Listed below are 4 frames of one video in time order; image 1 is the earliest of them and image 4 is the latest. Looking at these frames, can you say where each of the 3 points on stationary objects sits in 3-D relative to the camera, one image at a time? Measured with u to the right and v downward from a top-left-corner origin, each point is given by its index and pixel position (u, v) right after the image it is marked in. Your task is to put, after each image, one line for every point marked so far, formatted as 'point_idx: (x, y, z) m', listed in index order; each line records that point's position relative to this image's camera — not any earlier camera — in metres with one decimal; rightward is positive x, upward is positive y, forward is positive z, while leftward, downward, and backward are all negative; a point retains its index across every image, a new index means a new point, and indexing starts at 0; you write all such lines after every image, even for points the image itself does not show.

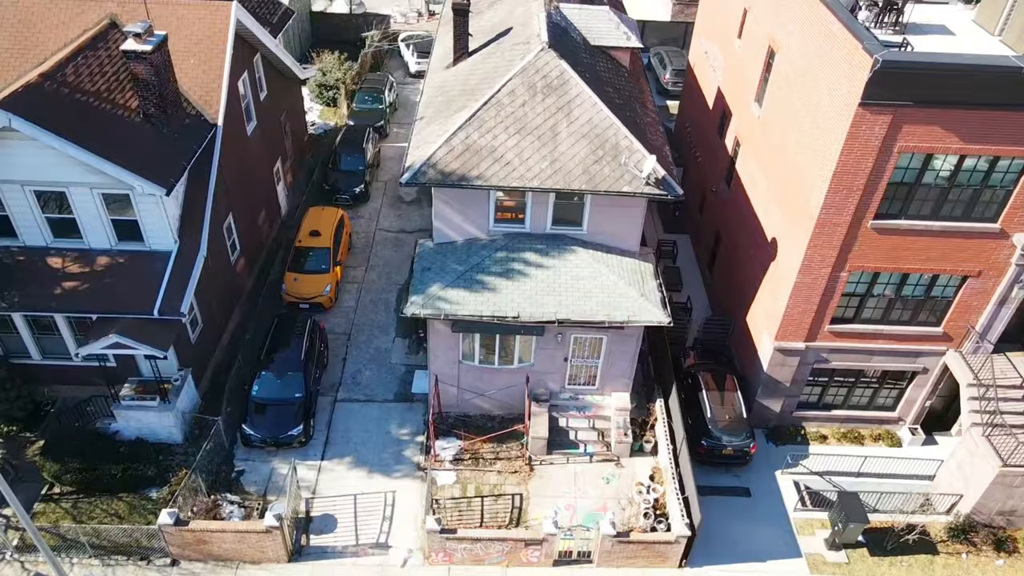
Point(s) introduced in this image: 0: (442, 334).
0: (-1.8, -1.2, +19.3) m
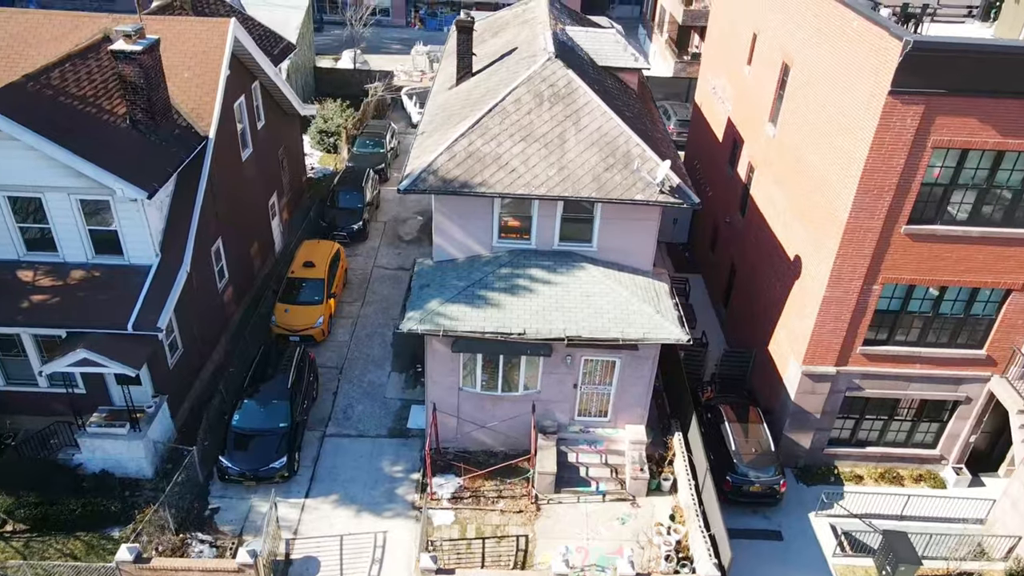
0: (-1.7, -1.6, +17.8) m
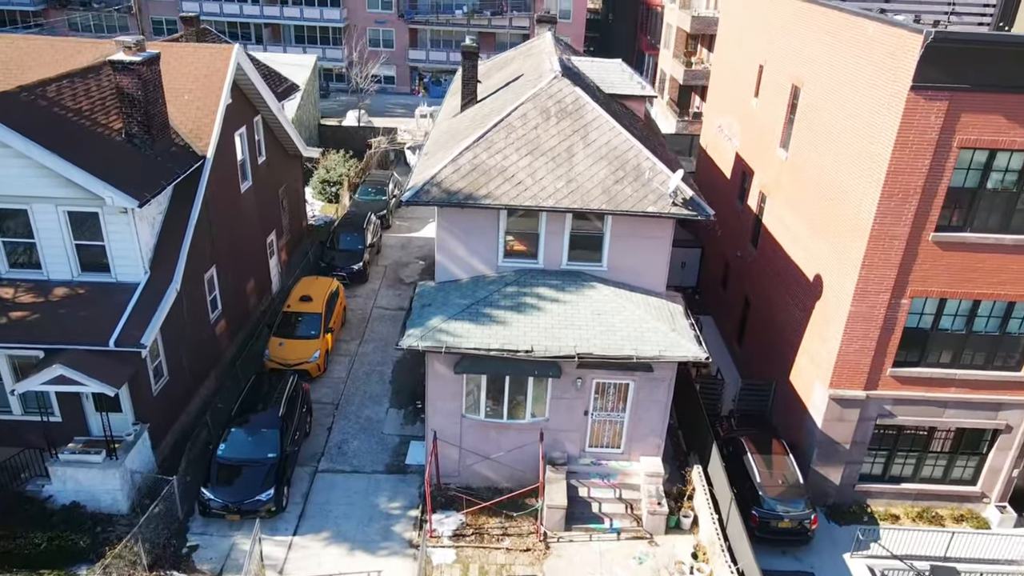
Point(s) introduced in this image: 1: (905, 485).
0: (-1.5, -2.0, +16.6) m
1: (+9.4, -4.7, +17.9) m
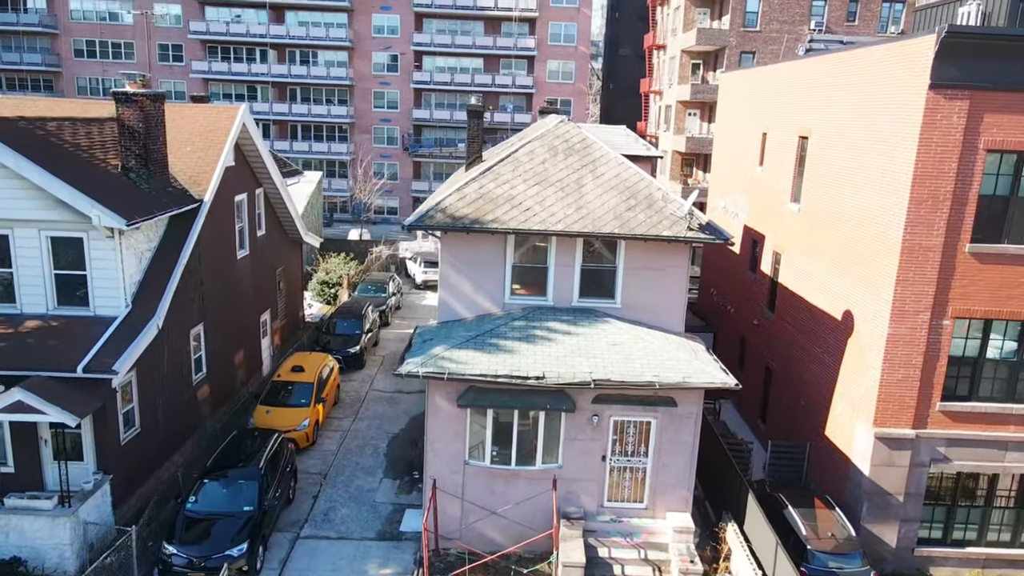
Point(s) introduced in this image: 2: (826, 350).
0: (-1.4, -2.6, +15.0) m
1: (+9.6, -5.5, +15.6) m
2: (+7.3, -1.4, +17.3) m
